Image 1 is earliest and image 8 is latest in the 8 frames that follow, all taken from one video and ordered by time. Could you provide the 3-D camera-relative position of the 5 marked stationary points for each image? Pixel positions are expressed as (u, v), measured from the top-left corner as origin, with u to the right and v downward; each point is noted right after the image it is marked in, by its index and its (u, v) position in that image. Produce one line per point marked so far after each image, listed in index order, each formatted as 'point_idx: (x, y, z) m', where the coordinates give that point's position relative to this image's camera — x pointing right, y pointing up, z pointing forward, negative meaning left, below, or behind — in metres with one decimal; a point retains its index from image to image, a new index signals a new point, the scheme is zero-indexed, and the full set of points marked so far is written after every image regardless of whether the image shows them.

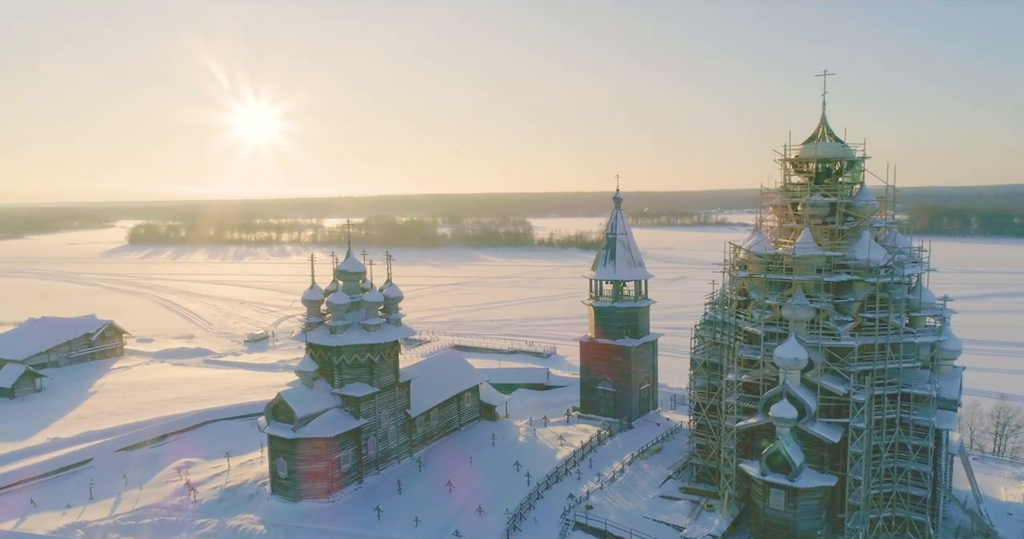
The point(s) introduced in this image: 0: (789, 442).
0: (+7.4, -4.7, +18.1) m
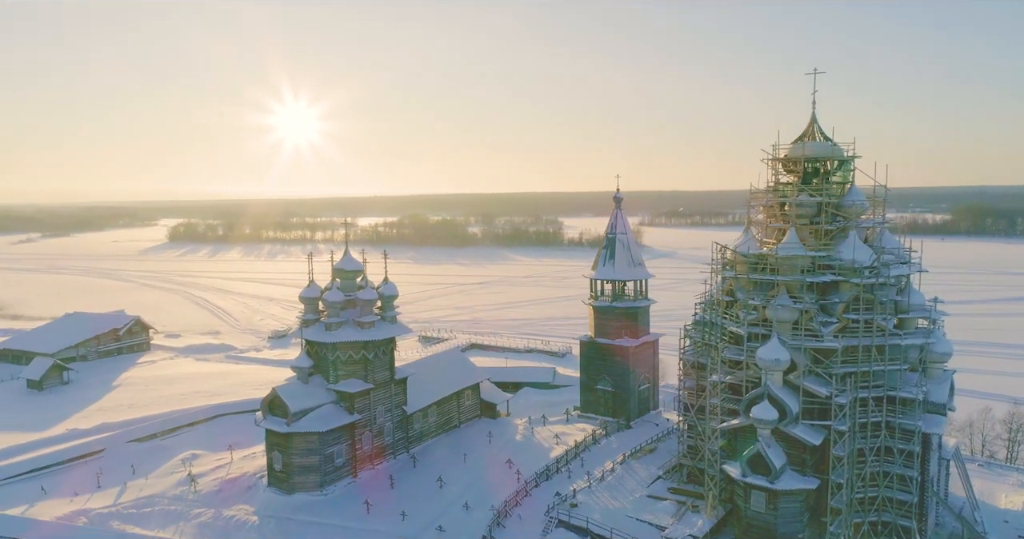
0: (+6.9, -4.7, +18.0) m
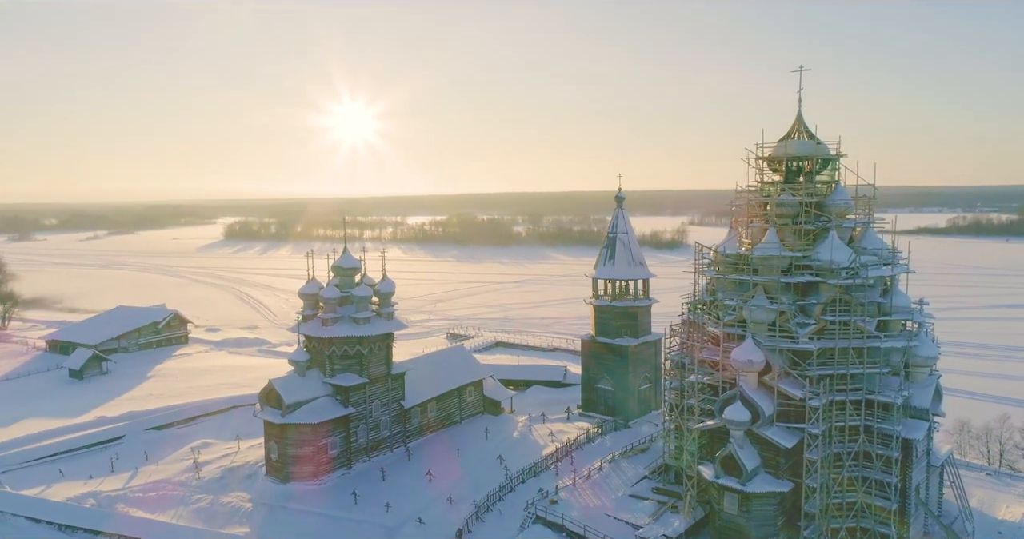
0: (+6.1, -4.7, +17.8) m
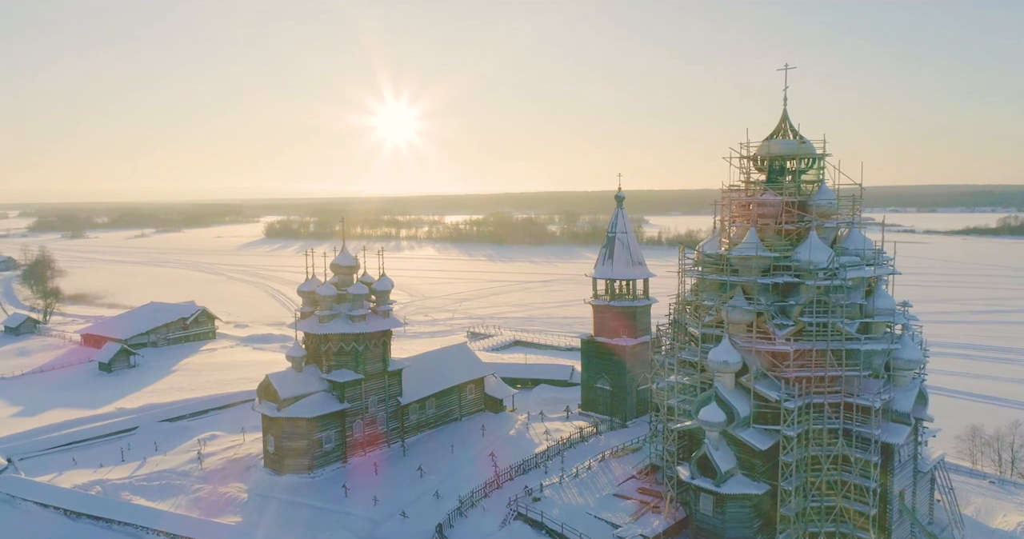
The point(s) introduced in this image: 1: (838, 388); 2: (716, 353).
0: (+5.4, -4.7, +17.7) m
1: (+8.6, -3.1, +17.6) m
2: (+5.4, -2.2, +17.7) m
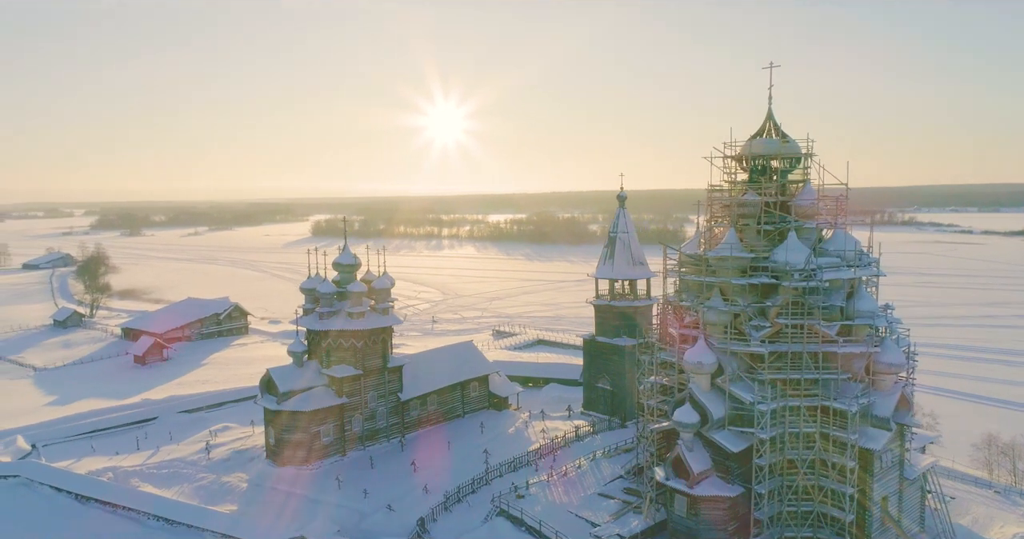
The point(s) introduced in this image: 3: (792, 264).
0: (+4.6, -4.7, +17.6) m
1: (+7.8, -3.2, +17.4) m
2: (+4.7, -2.2, +17.6) m
3: (+7.2, +0.1, +17.4) m
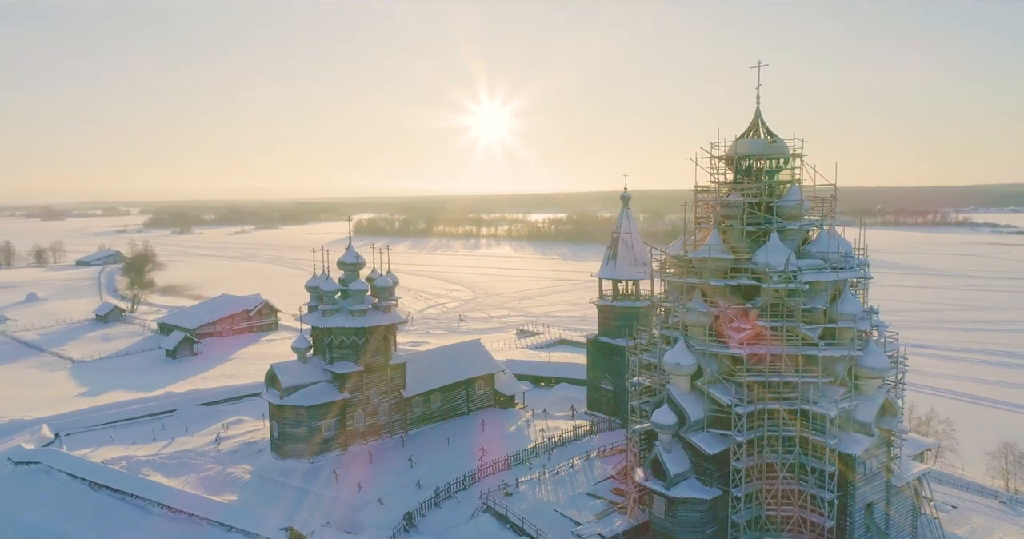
0: (+4.0, -4.7, +17.6) m
1: (+7.2, -3.2, +17.1) m
2: (+4.1, -2.2, +17.5) m
3: (+6.6, +0.1, +17.2) m
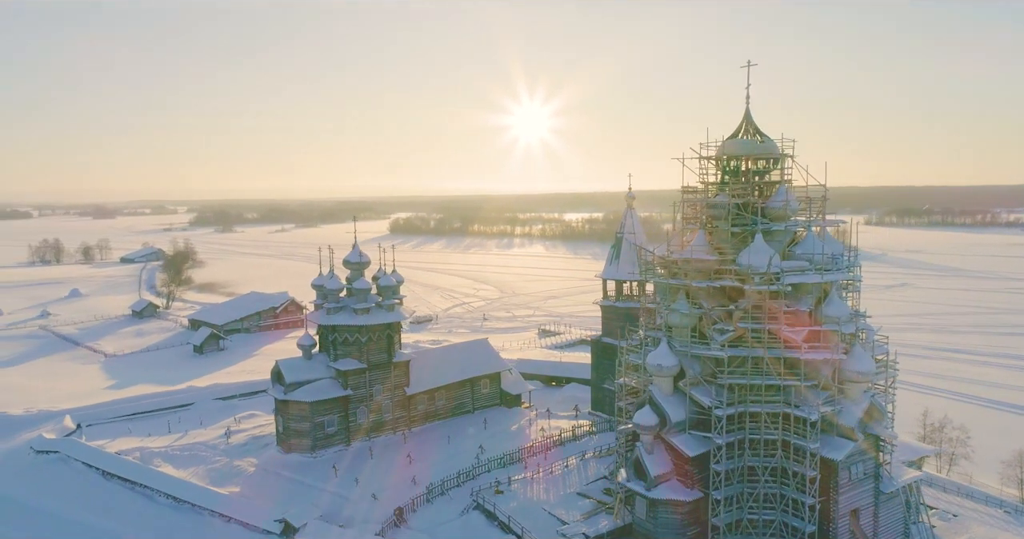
0: (+3.5, -4.7, +17.6) m
1: (+6.7, -3.3, +17.0) m
2: (+3.6, -2.3, +17.5) m
3: (+6.2, +0.1, +17.0) m
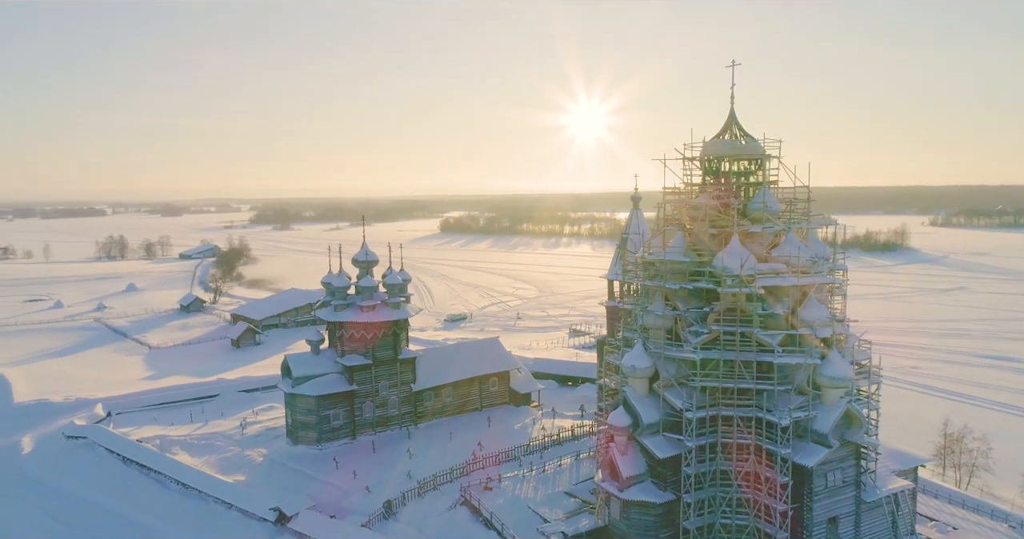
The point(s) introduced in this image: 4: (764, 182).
0: (+2.9, -4.8, +17.6) m
1: (+6.0, -3.3, +16.8) m
2: (+3.0, -2.3, +17.6) m
3: (+5.5, 0.0, +16.9) m
4: (+7.0, +2.5, +18.4) m
